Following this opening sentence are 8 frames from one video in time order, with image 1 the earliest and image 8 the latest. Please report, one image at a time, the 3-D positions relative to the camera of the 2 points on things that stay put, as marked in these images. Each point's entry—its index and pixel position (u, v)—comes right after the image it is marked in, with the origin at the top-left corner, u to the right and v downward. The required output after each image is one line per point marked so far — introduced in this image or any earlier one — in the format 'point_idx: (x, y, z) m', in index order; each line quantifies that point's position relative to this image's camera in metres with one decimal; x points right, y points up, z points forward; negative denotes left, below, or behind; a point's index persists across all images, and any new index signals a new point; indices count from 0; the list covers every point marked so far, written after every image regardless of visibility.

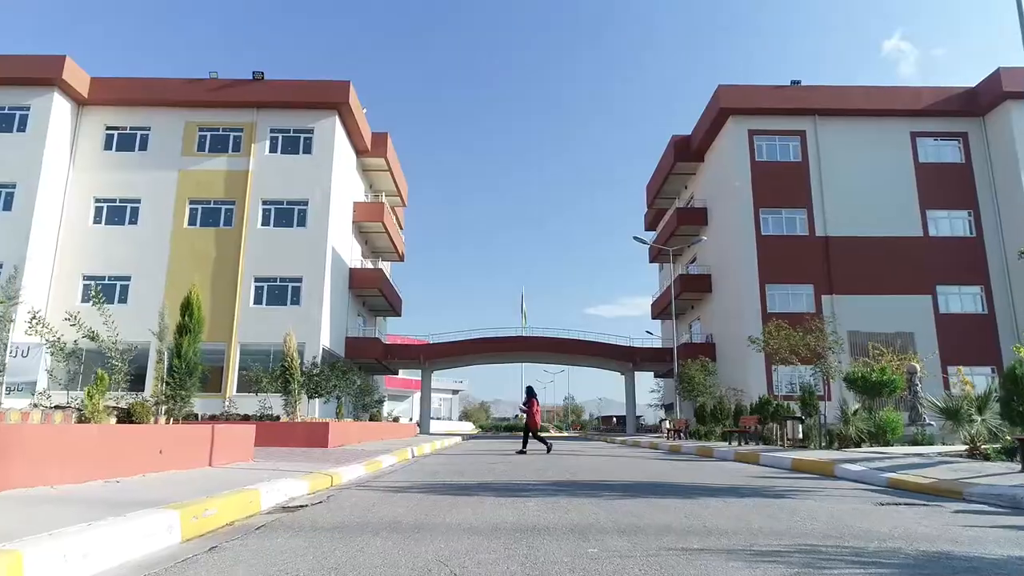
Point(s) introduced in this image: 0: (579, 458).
0: (+1.4, -3.7, +15.7) m
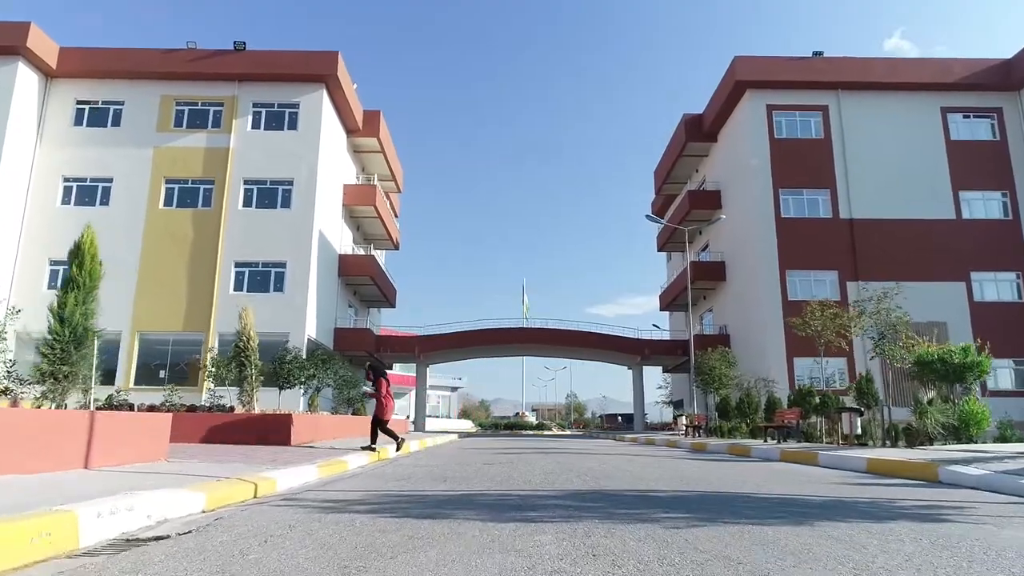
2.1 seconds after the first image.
0: (+1.4, -3.1, +13.2) m
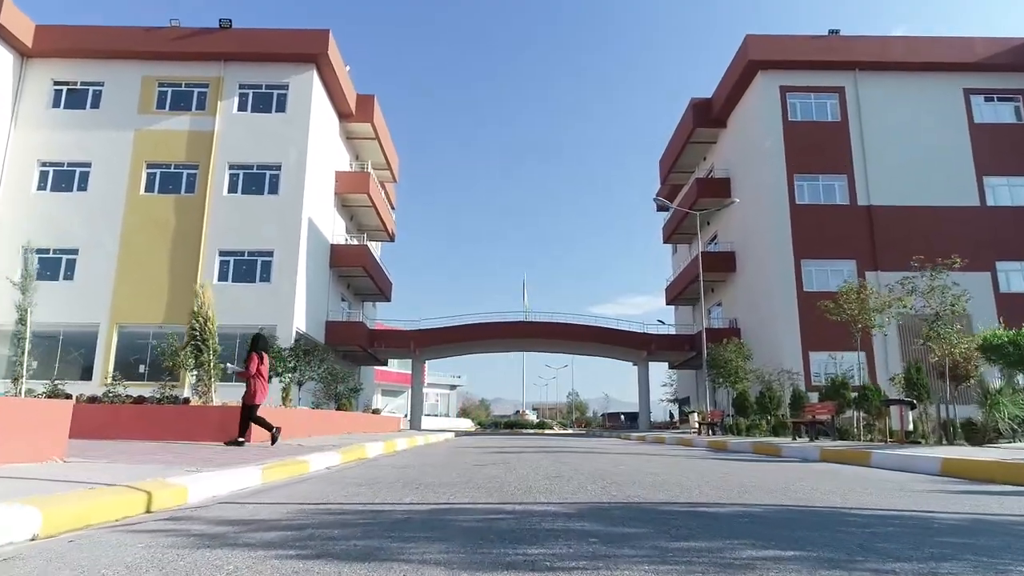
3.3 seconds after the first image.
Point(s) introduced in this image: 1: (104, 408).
0: (+1.4, -2.7, +11.4) m
1: (-7.6, -2.2, +13.2) m
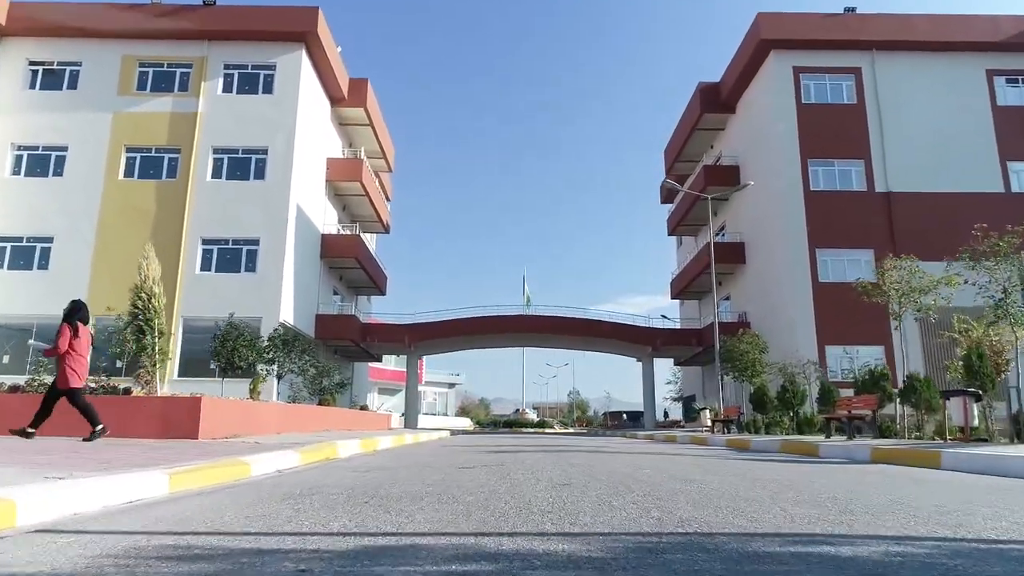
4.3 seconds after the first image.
0: (+1.3, -2.3, +9.8) m
1: (-7.6, -1.8, +11.6) m
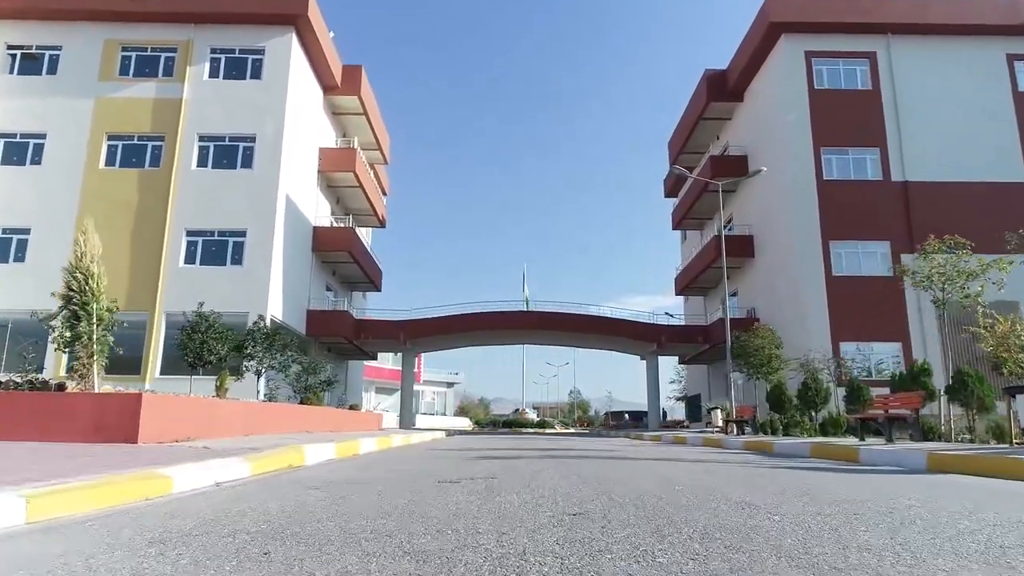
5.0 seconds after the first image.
0: (+1.3, -2.1, +8.5) m
1: (-7.6, -1.5, +10.3) m
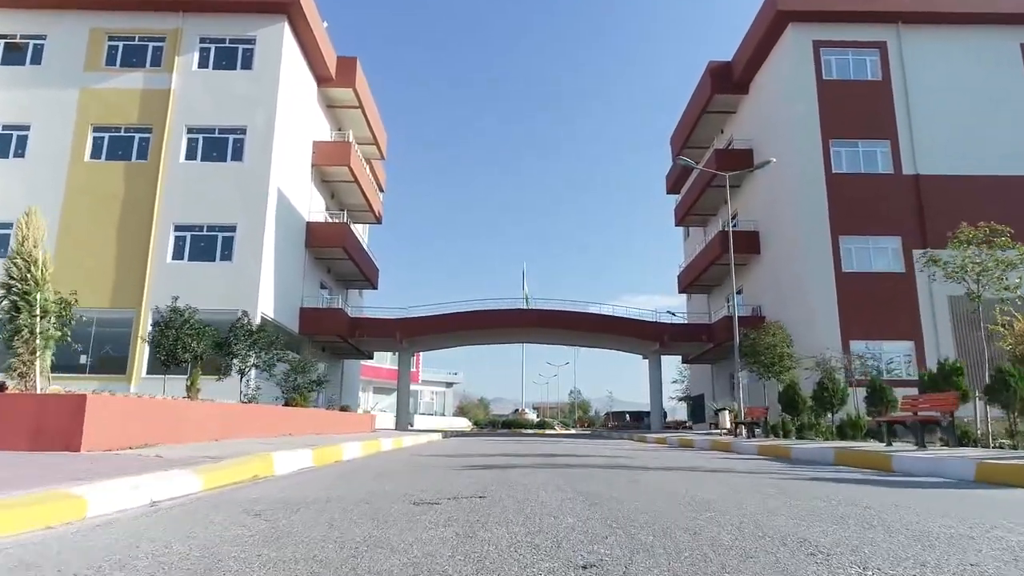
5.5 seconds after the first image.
0: (+1.3, -1.9, +7.6) m
1: (-7.7, -1.4, +9.3) m
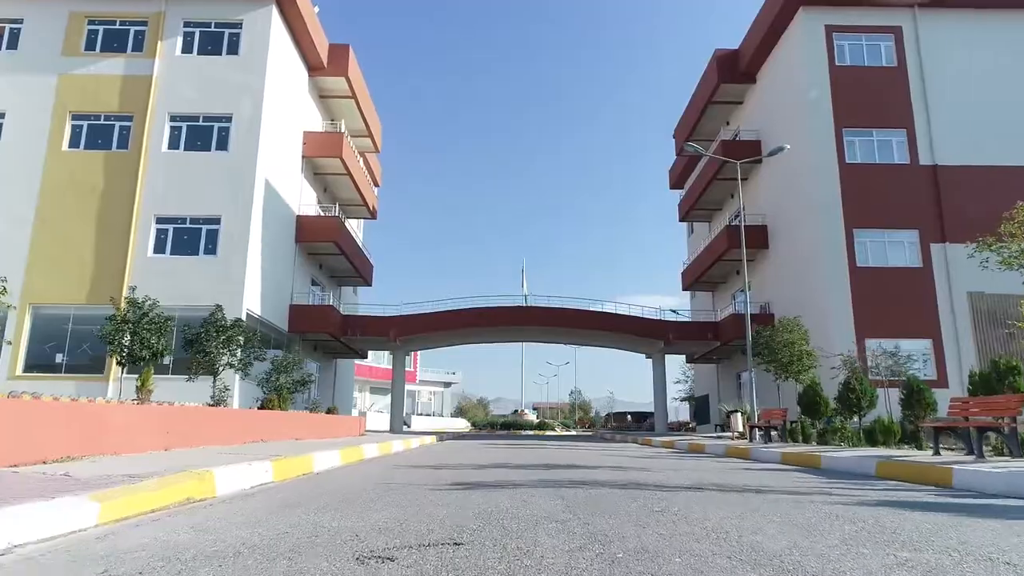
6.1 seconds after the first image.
0: (+1.2, -1.8, +6.3) m
1: (-7.7, -1.3, +8.1) m
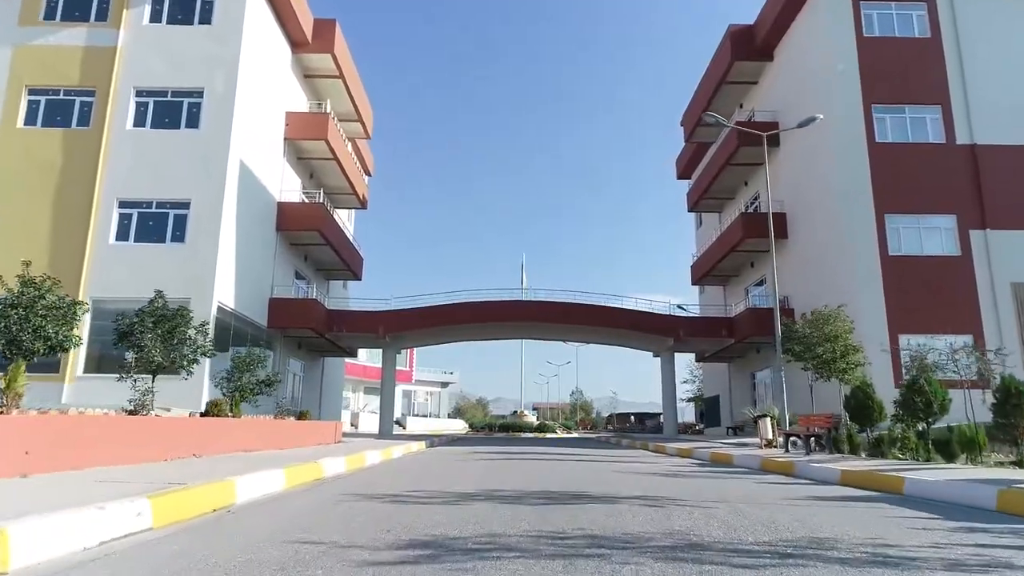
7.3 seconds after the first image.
0: (+1.1, -1.5, +4.0) m
1: (-7.8, -1.0, +5.8) m
